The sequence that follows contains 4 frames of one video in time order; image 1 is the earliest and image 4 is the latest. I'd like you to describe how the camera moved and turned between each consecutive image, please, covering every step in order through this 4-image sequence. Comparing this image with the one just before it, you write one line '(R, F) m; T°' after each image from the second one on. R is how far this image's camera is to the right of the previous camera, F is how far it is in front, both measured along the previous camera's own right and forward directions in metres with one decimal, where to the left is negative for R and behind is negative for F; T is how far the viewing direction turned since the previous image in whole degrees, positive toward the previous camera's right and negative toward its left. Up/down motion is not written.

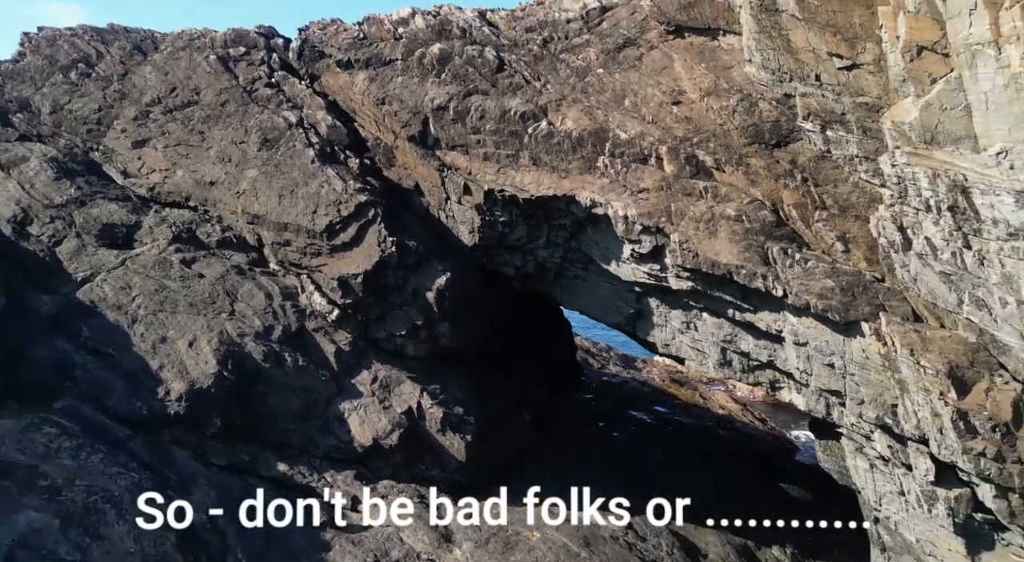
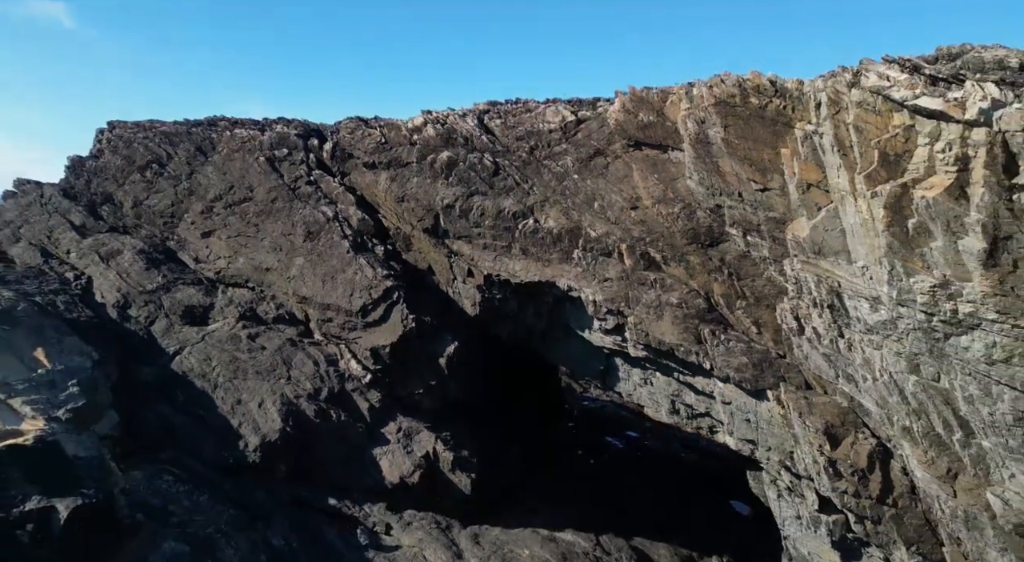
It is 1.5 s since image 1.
(+0.1, -3.6) m; 0°
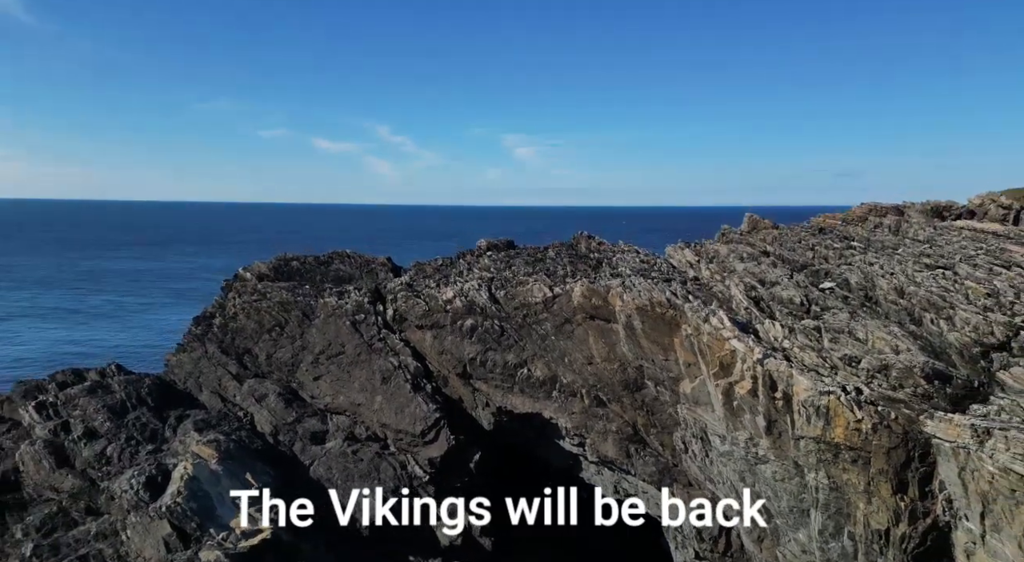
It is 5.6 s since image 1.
(-0.6, -10.1) m; +1°
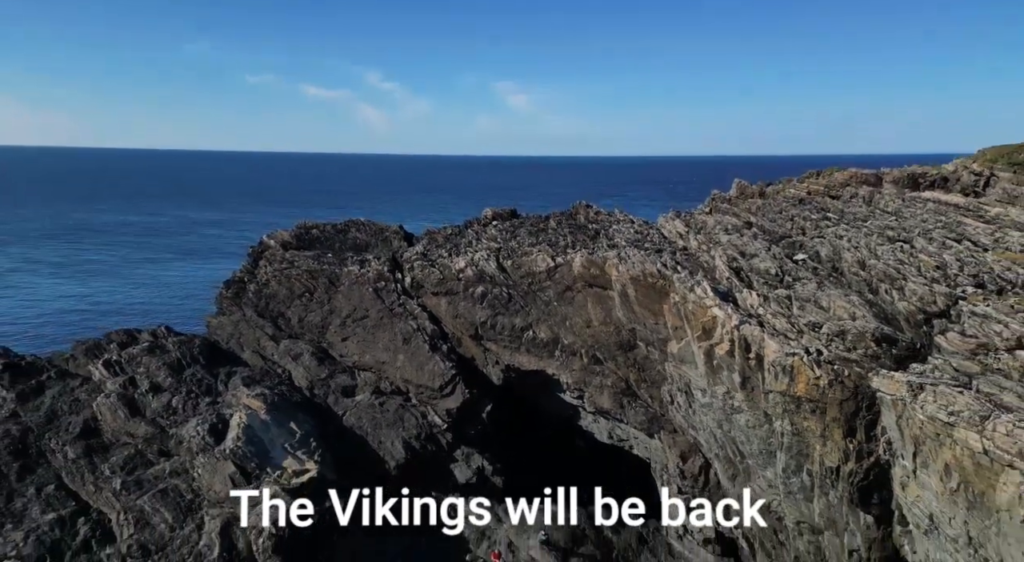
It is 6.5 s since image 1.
(-0.7, -3.2) m; +1°
